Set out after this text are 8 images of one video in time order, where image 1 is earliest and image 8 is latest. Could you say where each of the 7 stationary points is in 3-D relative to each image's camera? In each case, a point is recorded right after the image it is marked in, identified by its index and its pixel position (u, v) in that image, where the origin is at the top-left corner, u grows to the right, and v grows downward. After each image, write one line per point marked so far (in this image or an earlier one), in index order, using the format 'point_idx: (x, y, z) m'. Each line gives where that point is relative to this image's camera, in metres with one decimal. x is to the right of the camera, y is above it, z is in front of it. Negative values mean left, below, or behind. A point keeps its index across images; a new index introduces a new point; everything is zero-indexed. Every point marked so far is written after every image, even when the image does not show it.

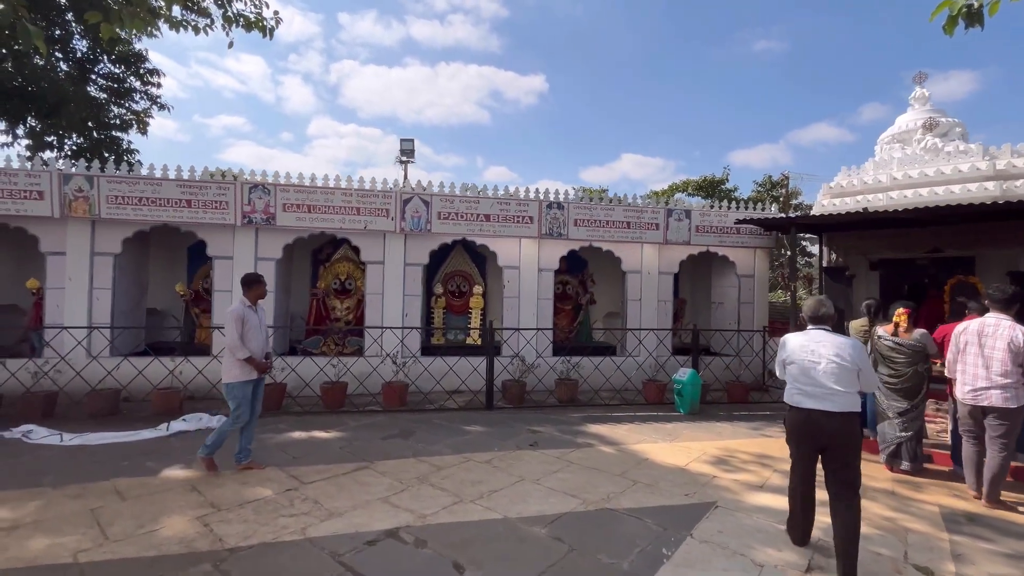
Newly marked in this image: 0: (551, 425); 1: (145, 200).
0: (+0.6, -2.1, +7.1) m
1: (-6.4, +1.5, +8.1) m
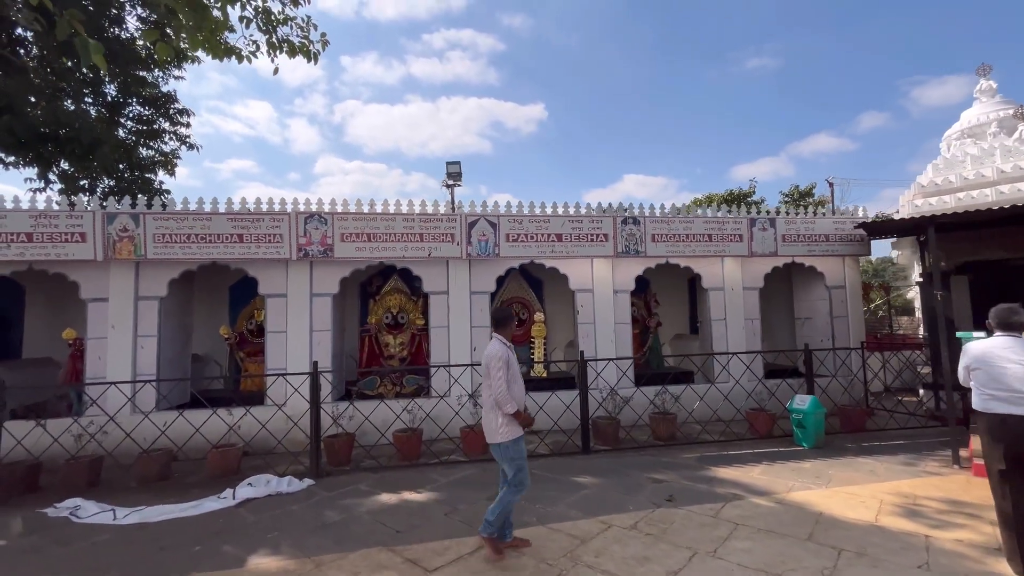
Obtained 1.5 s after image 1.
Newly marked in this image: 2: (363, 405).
0: (+2.1, -2.4, +6.1) m
1: (-5.1, +0.8, +7.4) m
2: (-2.4, -1.9, +7.3) m
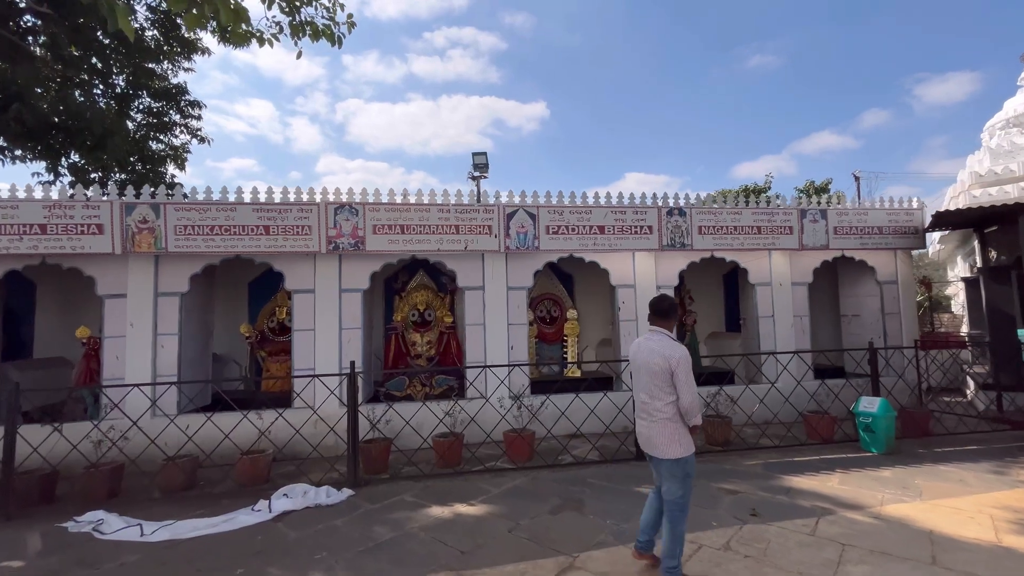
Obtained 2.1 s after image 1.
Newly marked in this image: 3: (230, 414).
0: (+2.7, -2.3, +5.6) m
1: (-4.4, +0.9, +6.9) m
2: (-1.7, -1.8, +6.9) m
3: (-3.9, -1.8, +6.5) m
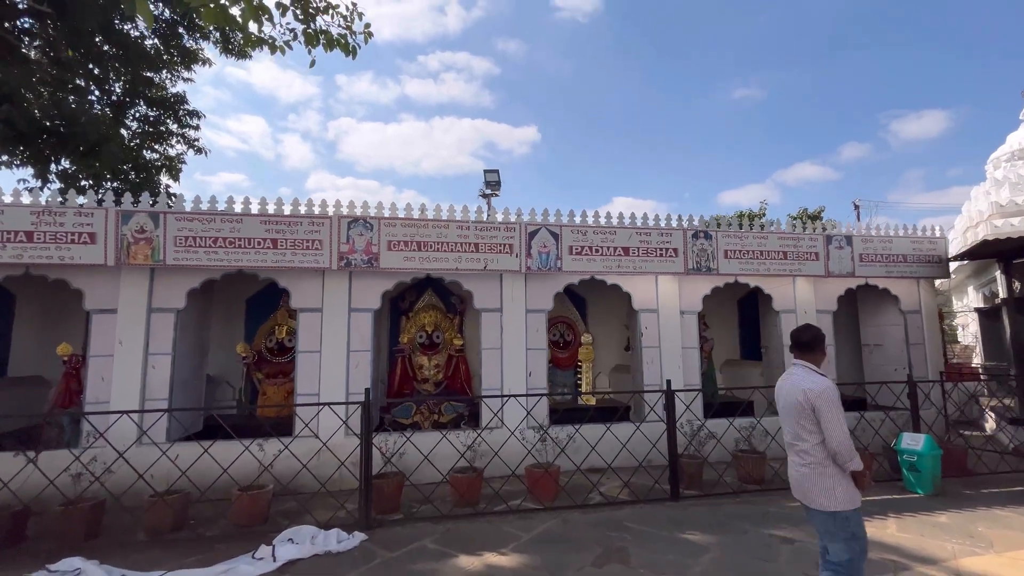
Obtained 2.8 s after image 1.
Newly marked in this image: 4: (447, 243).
0: (+3.1, -2.7, +5.2) m
1: (-4.1, +0.7, +6.4) m
2: (-1.4, -2.1, +6.3) m
3: (-3.6, -2.0, +5.9) m
4: (-1.0, +0.7, +7.0) m
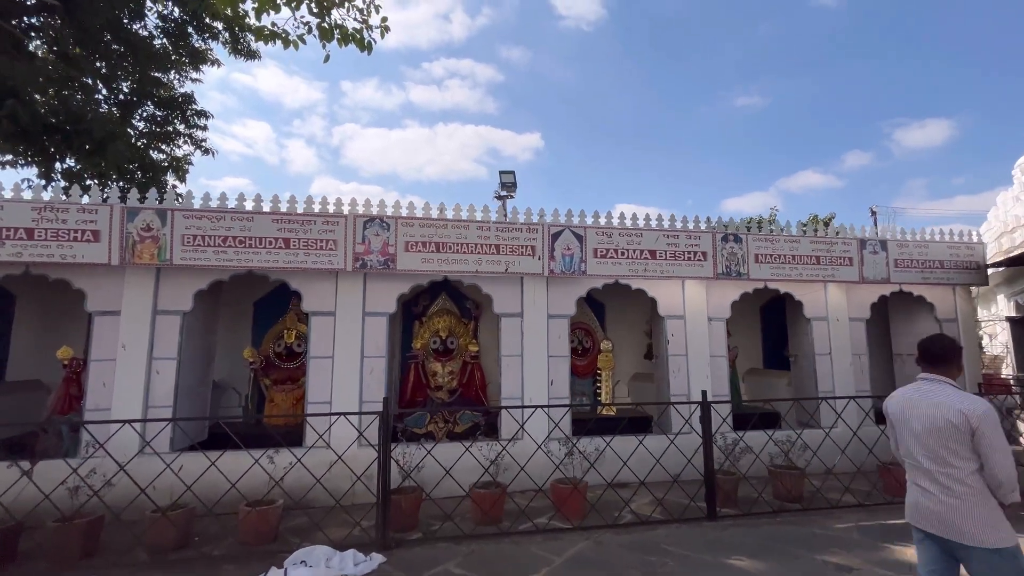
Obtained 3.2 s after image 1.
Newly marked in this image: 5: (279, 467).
0: (+3.4, -2.7, +4.8) m
1: (-3.7, +0.6, +6.1) m
2: (-1.1, -2.1, +6.0) m
3: (-3.3, -2.0, +5.6) m
4: (-0.7, +0.6, +6.7) m
5: (-2.9, -2.2, +5.8) m
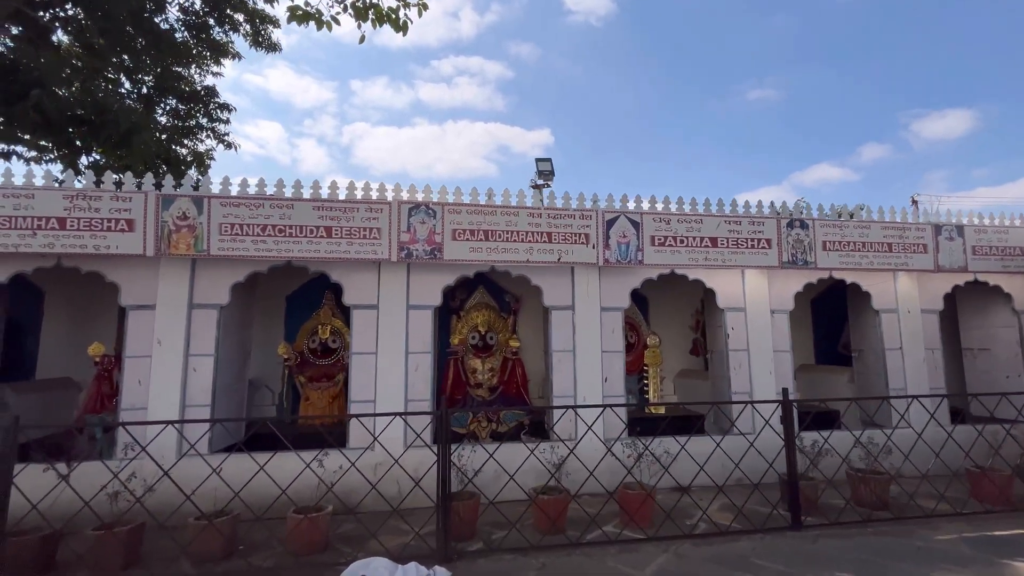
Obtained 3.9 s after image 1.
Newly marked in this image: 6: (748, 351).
0: (+4.0, -2.6, +4.3) m
1: (-3.0, +0.7, +5.8) m
2: (-0.3, -2.0, +5.5) m
3: (-2.6, -1.9, +5.2) m
4: (+0.1, +0.7, +6.2) m
5: (-2.2, -2.1, +5.4) m
6: (+3.6, -1.0, +7.0) m
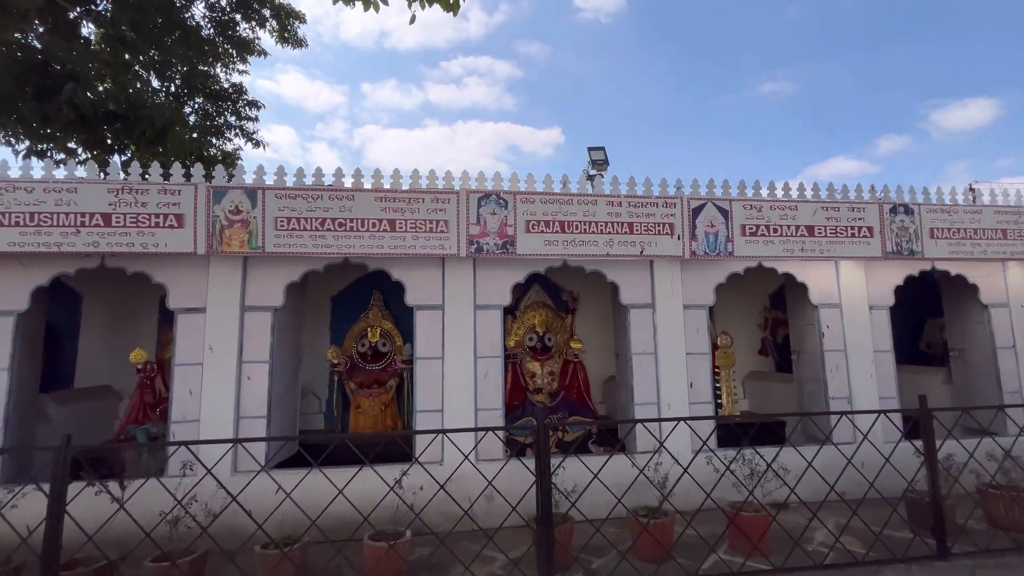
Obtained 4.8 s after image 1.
0: (+5.0, -2.5, +3.6) m
1: (-2.1, +0.7, +5.2) m
2: (+0.6, -1.9, +5.0) m
3: (-1.6, -1.9, +4.7) m
4: (+1.0, +0.8, +5.6) m
5: (-1.2, -2.1, +4.9) m
6: (+4.6, -0.9, +6.3) m
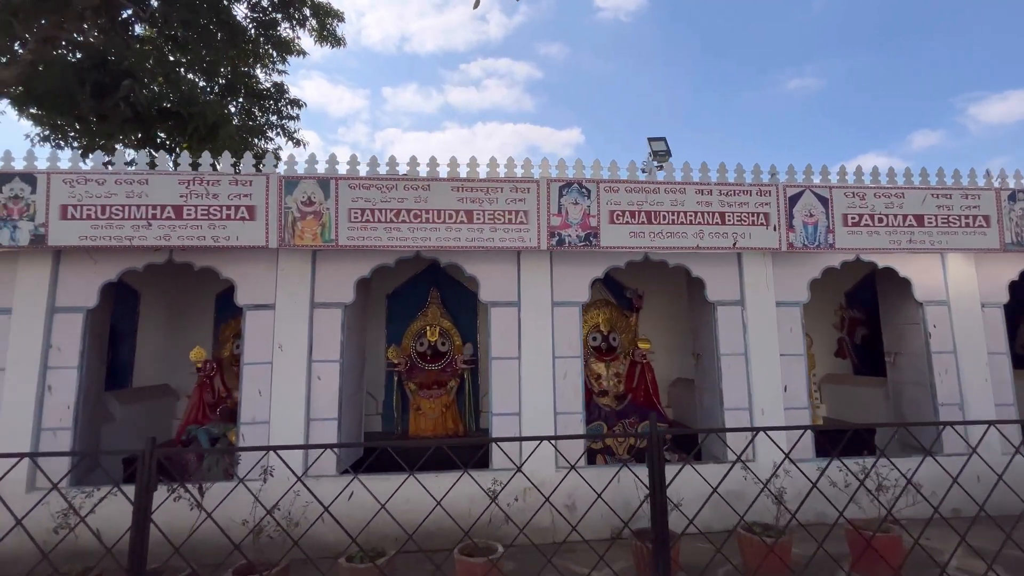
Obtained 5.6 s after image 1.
0: (+5.8, -2.4, +3.0) m
1: (-1.2, +0.8, +5.0) m
2: (+1.5, -1.9, +4.6) m
3: (-0.7, -1.9, +4.4) m
4: (+1.9, +0.8, +5.2) m
5: (-0.3, -2.1, +4.5) m
6: (+5.5, -0.8, +5.8) m
